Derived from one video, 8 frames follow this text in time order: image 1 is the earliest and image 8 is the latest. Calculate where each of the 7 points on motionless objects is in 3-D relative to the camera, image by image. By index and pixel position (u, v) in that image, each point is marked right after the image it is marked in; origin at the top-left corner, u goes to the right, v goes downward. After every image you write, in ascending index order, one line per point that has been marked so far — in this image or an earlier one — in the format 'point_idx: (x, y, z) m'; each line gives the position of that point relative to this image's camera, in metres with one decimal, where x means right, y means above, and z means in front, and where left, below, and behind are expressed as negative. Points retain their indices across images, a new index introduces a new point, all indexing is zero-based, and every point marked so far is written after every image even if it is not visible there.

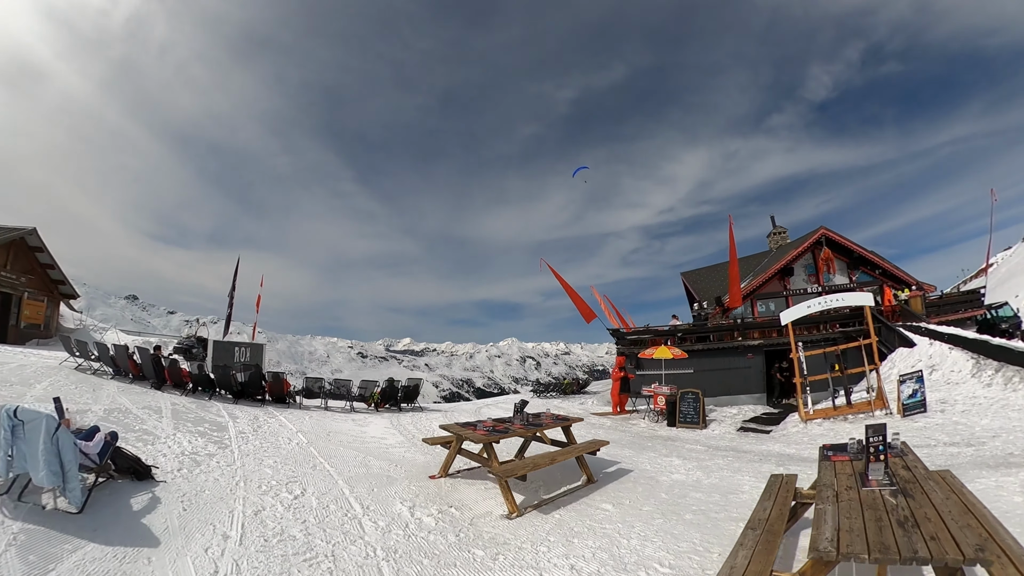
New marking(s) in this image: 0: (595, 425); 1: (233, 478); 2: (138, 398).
0: (+2.7, -4.0, +14.2) m
1: (-3.7, -2.5, +5.9) m
2: (-9.5, -2.8, +11.4) m
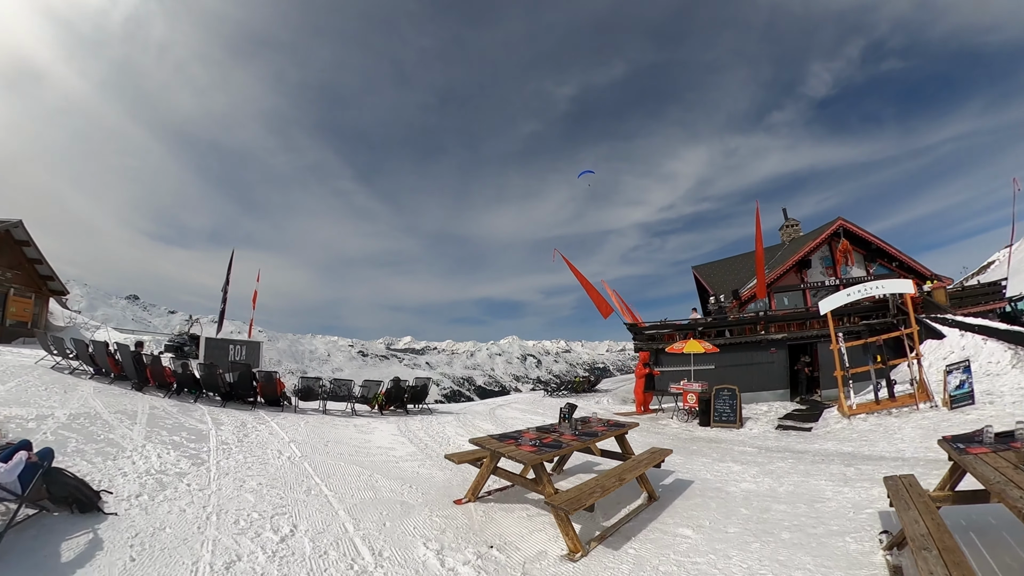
0: (+3.2, -3.7, +12.9) m
1: (-3.1, -2.3, +4.6) m
2: (-9.0, -2.5, +10.1) m
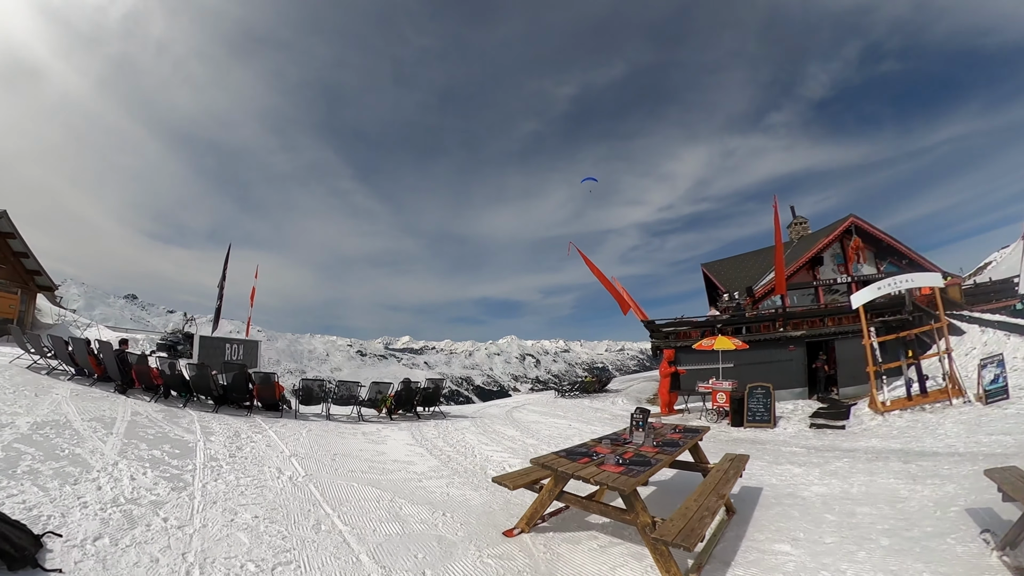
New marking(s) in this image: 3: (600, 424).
0: (+3.7, -3.6, +11.9) m
1: (-2.6, -2.1, +3.5) m
2: (-8.4, -2.3, +9.0) m
3: (+2.2, -3.5, +11.9) m
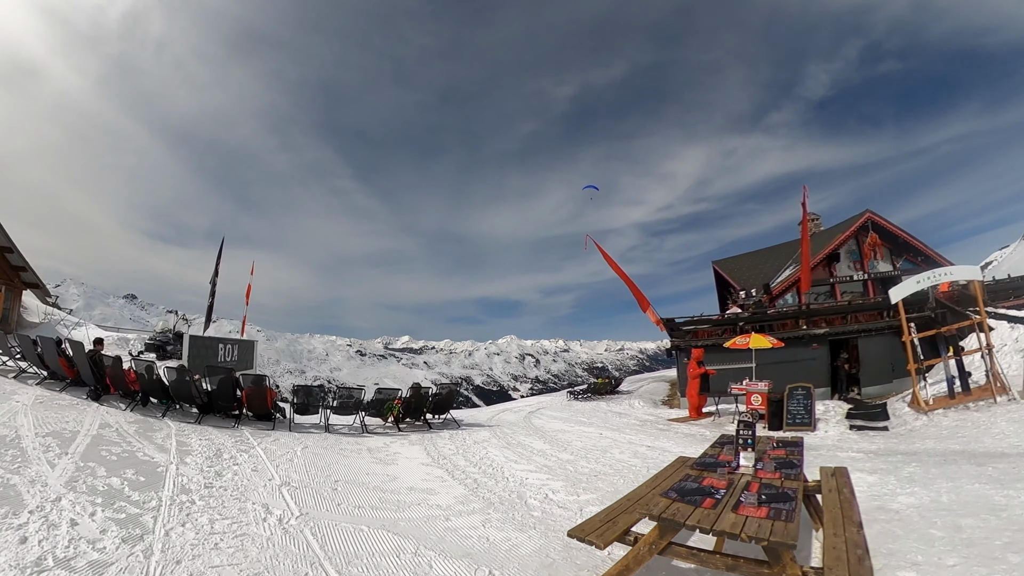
0: (+4.2, -3.4, +10.7) m
1: (-2.1, -1.9, +2.3) m
2: (-7.9, -2.2, +7.8) m
3: (+2.7, -3.3, +10.7) m
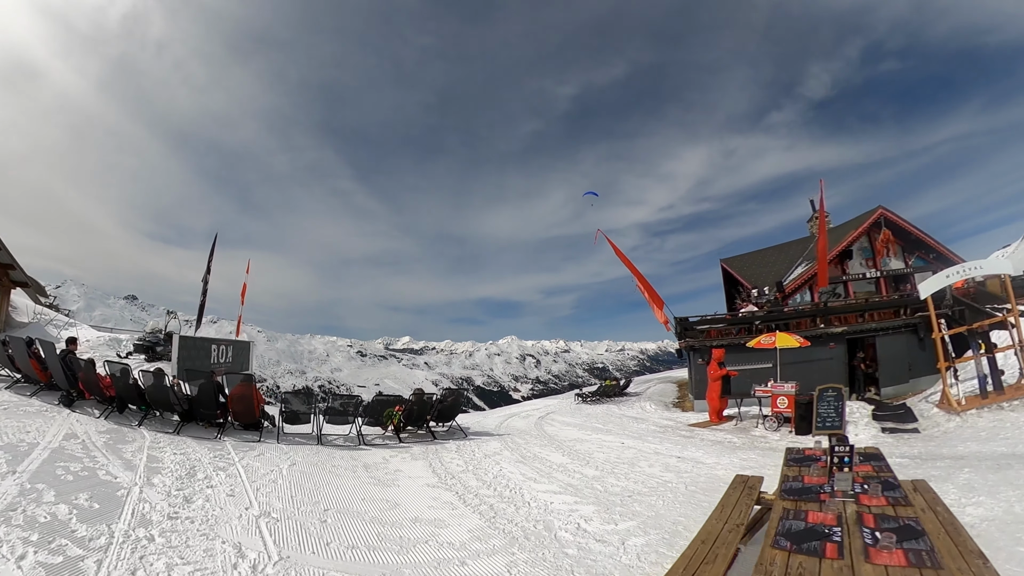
0: (+4.5, -3.3, +9.8) m
1: (-1.8, -1.8, +1.4) m
2: (-7.7, -2.1, +6.9) m
3: (+3.0, -3.2, +9.8) m
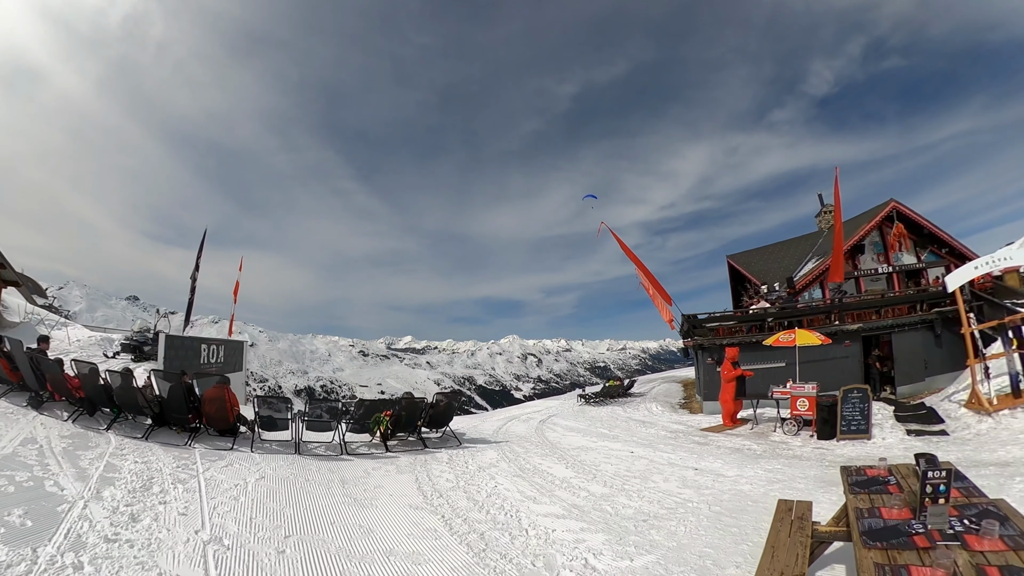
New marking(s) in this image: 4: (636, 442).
0: (+4.5, -3.2, +9.0) m
1: (-1.9, -1.7, +0.6) m
2: (-7.7, -2.0, +6.2) m
3: (+3.0, -3.1, +9.0) m
4: (+2.5, -3.1, +9.1) m
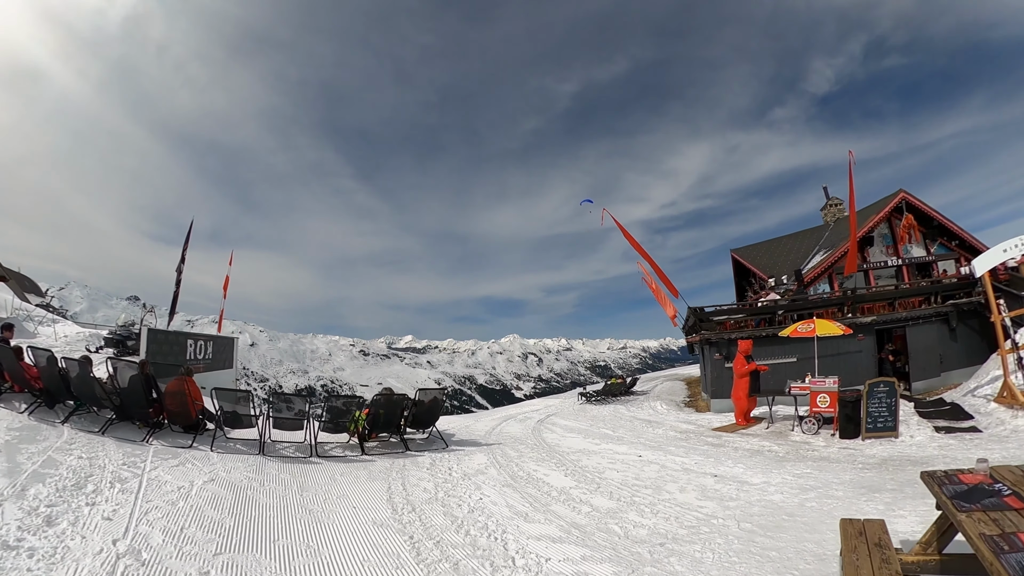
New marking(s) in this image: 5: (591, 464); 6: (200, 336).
0: (+4.3, -2.9, +8.1) m
1: (-2.0, -1.5, -0.3) m
2: (-7.9, -1.8, +5.3) m
3: (+2.8, -2.8, +8.1) m
4: (+2.4, -2.8, +8.2) m
5: (+1.2, -2.5, +6.5) m
6: (-13.1, -2.0, +18.7) m
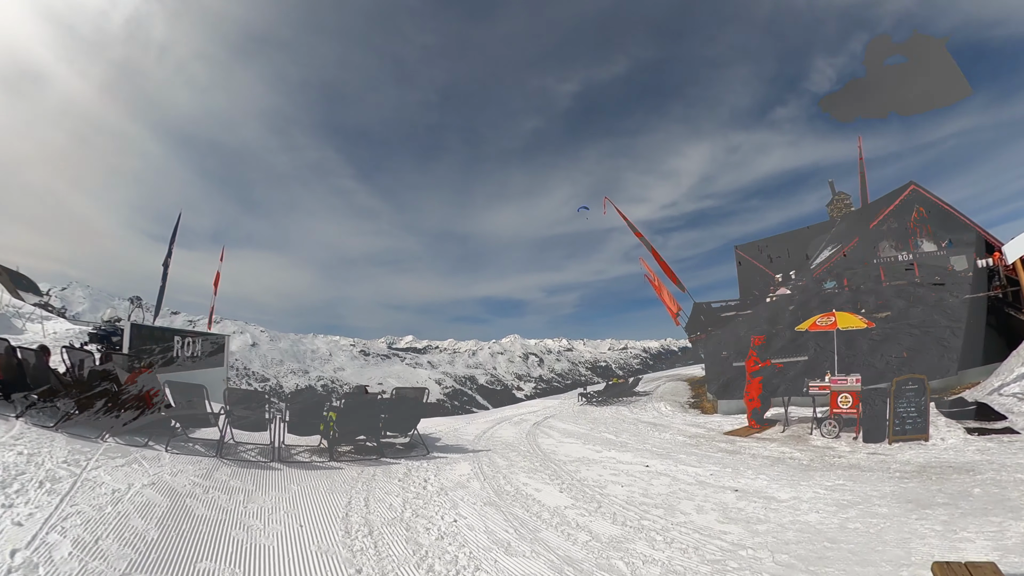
0: (+4.2, -2.7, +7.2) m
1: (-2.2, -1.3, -1.2) m
2: (-8.0, -1.6, +4.4) m
3: (+2.7, -2.6, +7.2) m
4: (+2.3, -2.6, +7.3) m
5: (+1.0, -2.3, +5.6) m
6: (-13.2, -1.8, +17.8) m
